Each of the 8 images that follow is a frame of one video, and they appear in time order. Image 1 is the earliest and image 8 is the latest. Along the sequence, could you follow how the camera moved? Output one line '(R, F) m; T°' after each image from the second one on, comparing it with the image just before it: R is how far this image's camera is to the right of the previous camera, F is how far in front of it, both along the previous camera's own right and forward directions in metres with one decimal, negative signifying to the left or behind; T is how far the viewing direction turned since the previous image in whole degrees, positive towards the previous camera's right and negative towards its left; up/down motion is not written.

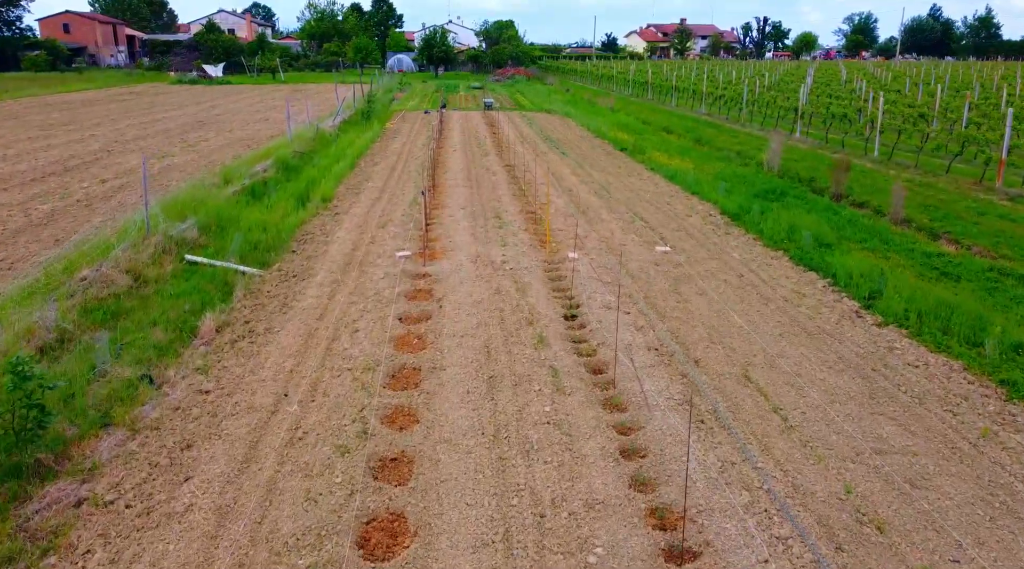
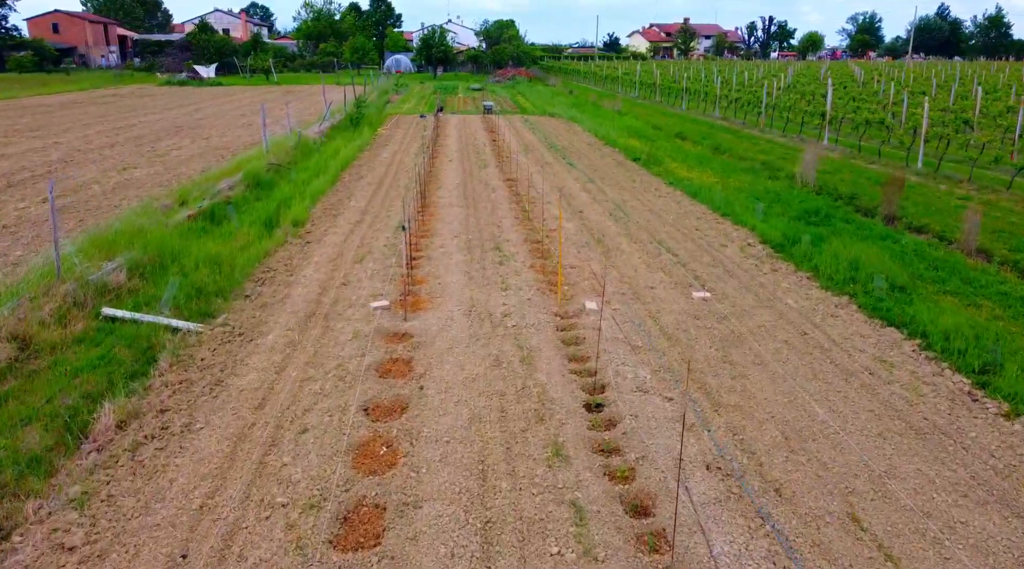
(0.0, +2.2) m; 0°
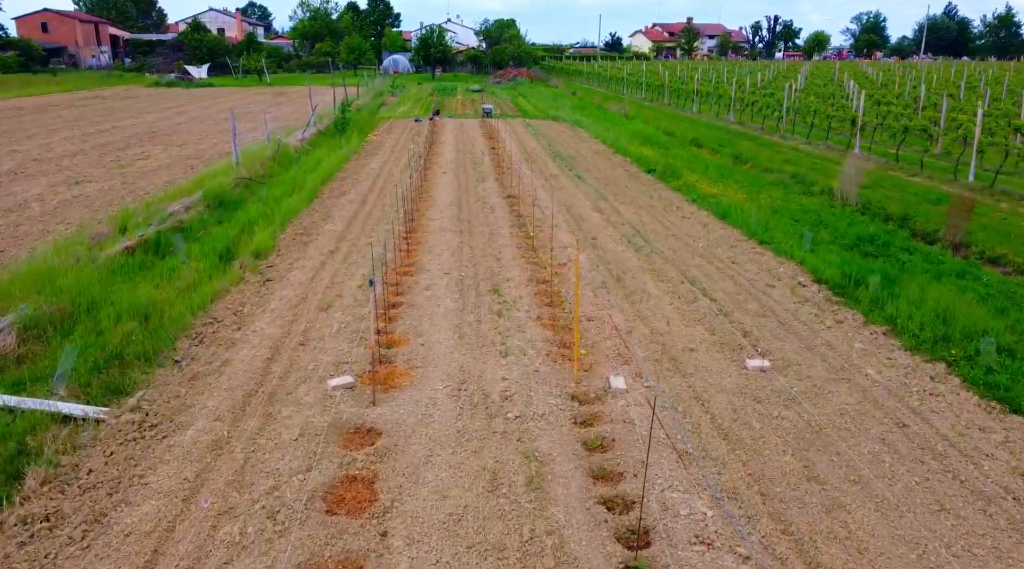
(0.0, +2.1) m; 0°
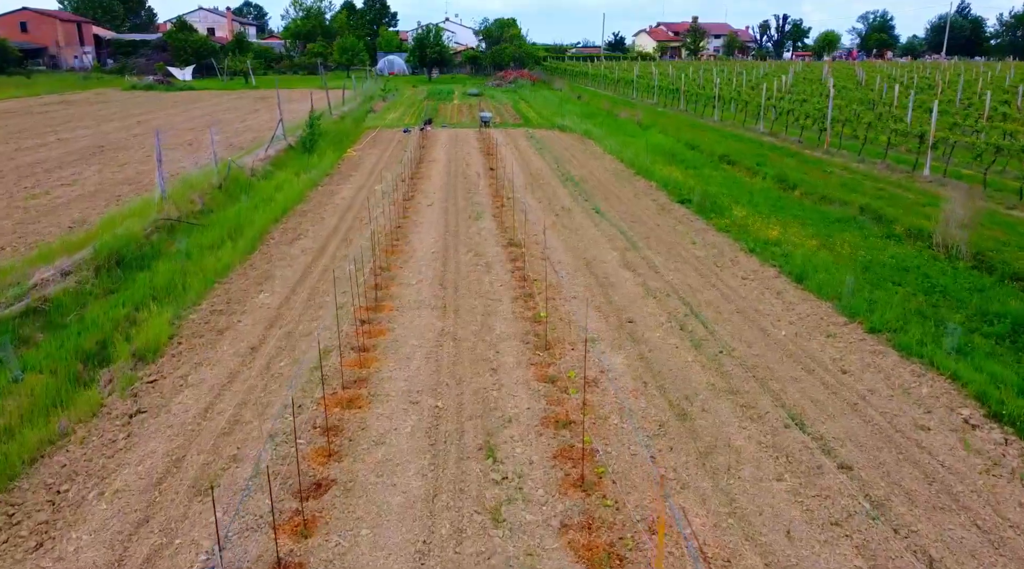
(0.0, +3.7) m; 0°
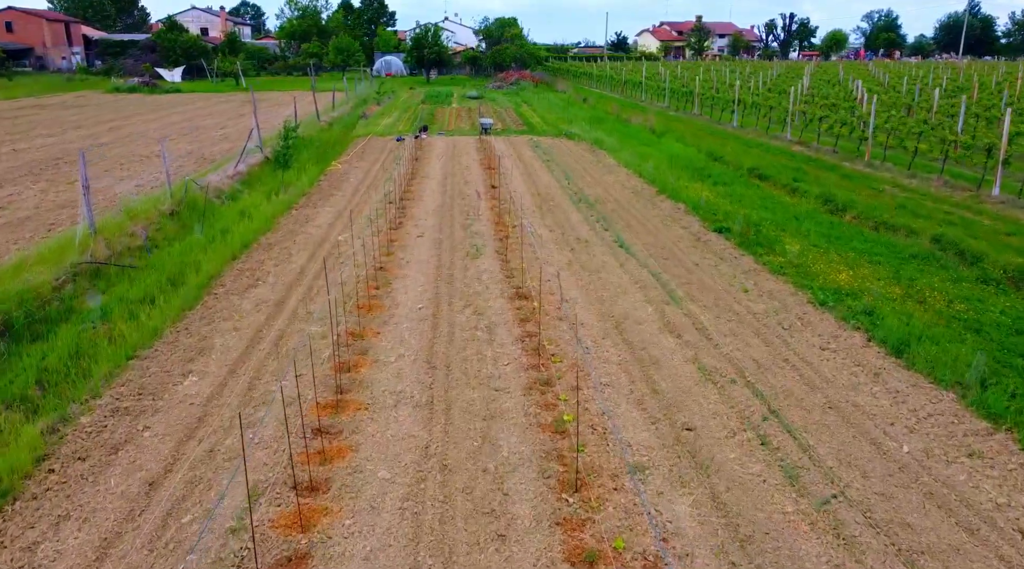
(-0.1, +2.5) m; 0°
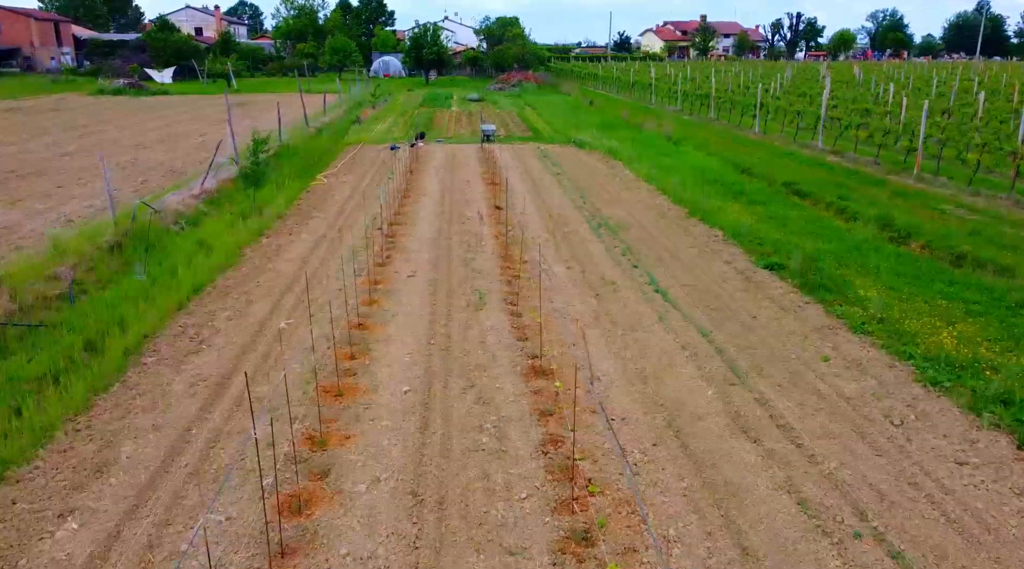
(-0.1, +2.3) m; 0°
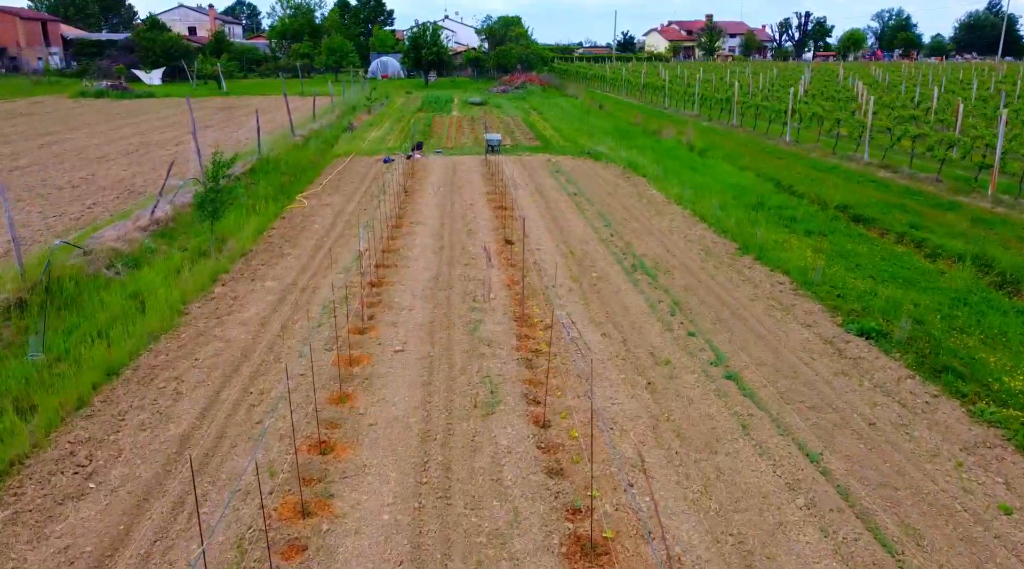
(-0.2, +2.6) m; 0°
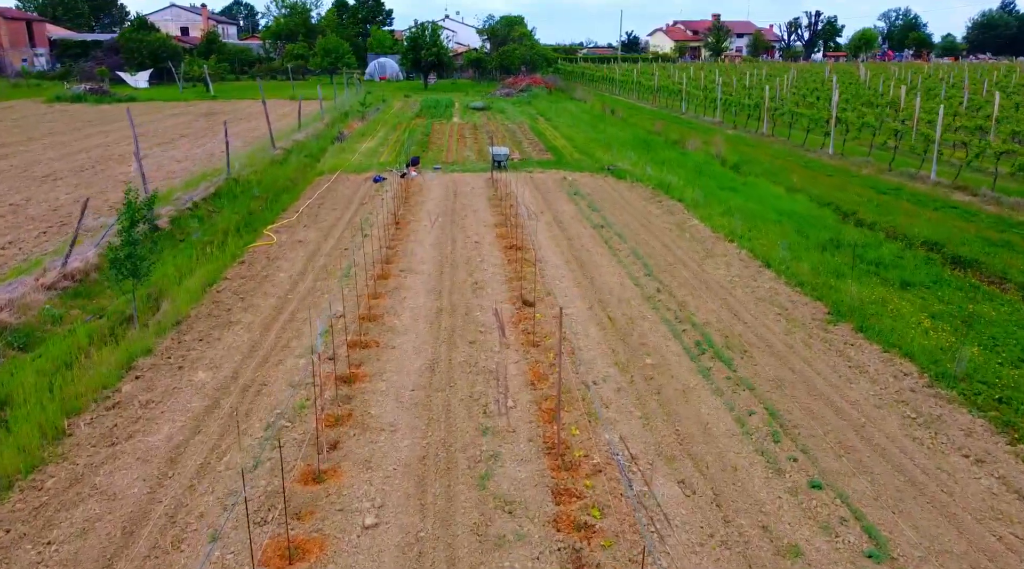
(-0.2, +3.0) m; 0°
